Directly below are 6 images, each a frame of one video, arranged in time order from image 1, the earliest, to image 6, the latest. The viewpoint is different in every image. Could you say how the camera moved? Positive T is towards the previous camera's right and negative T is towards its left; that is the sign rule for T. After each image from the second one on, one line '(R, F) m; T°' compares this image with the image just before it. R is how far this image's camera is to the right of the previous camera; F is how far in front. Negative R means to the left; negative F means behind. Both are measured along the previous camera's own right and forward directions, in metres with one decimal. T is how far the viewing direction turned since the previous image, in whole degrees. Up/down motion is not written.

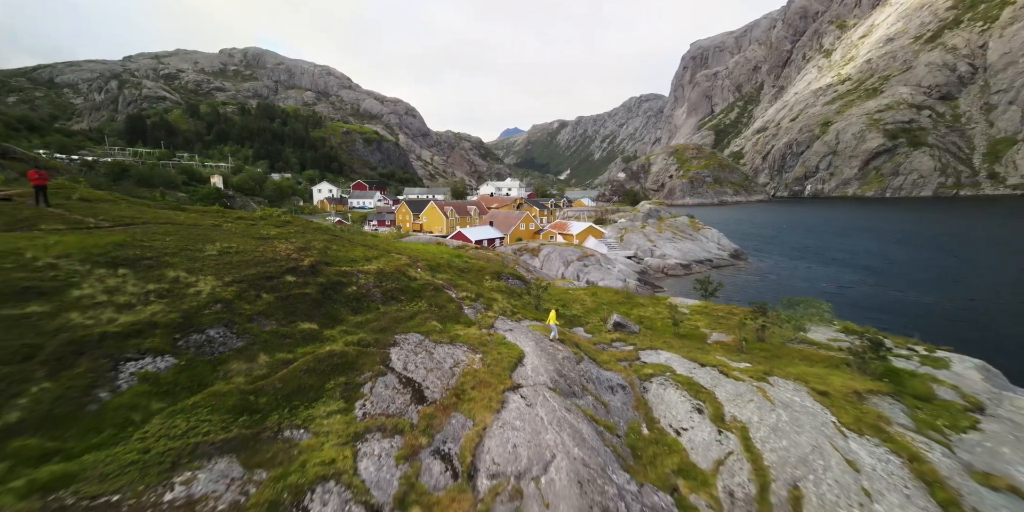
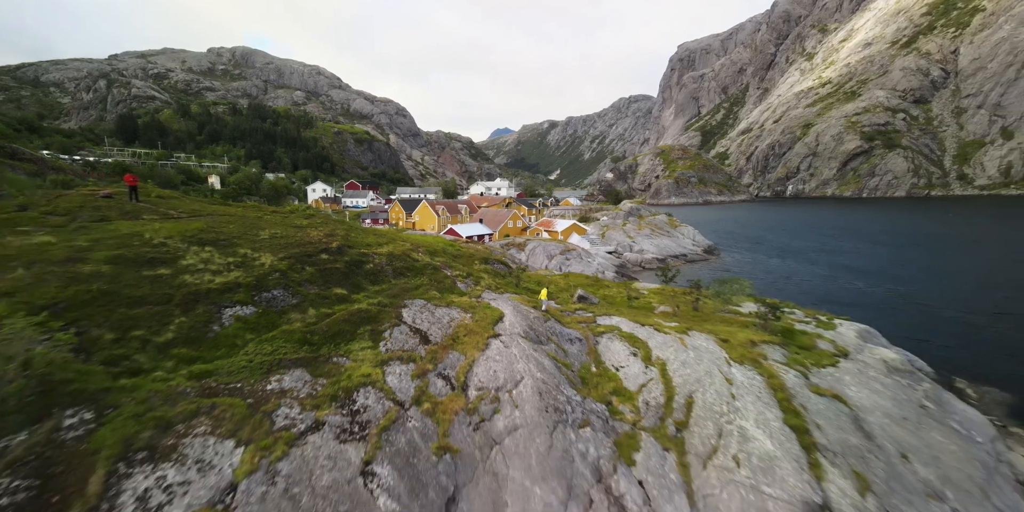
(+0.6, -5.0) m; +1°
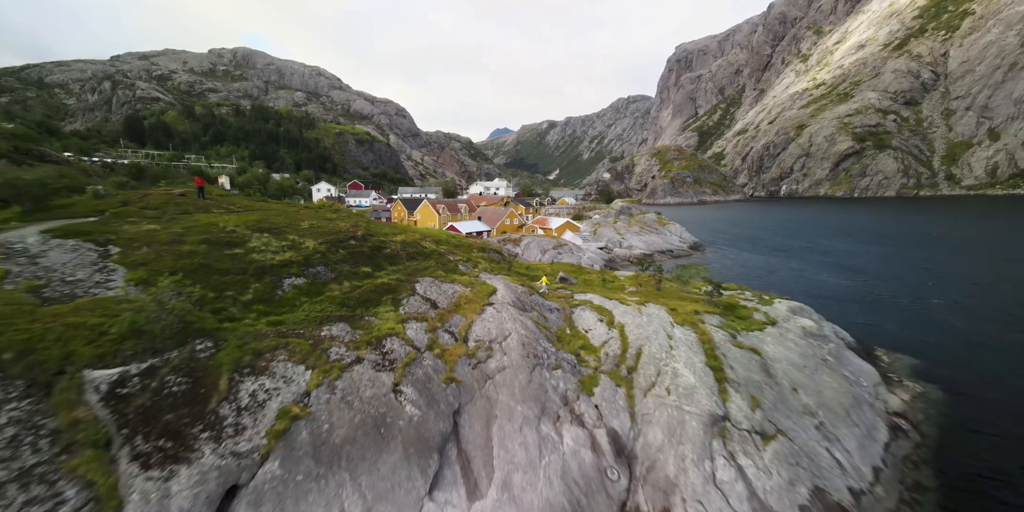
(+0.5, -5.0) m; 0°
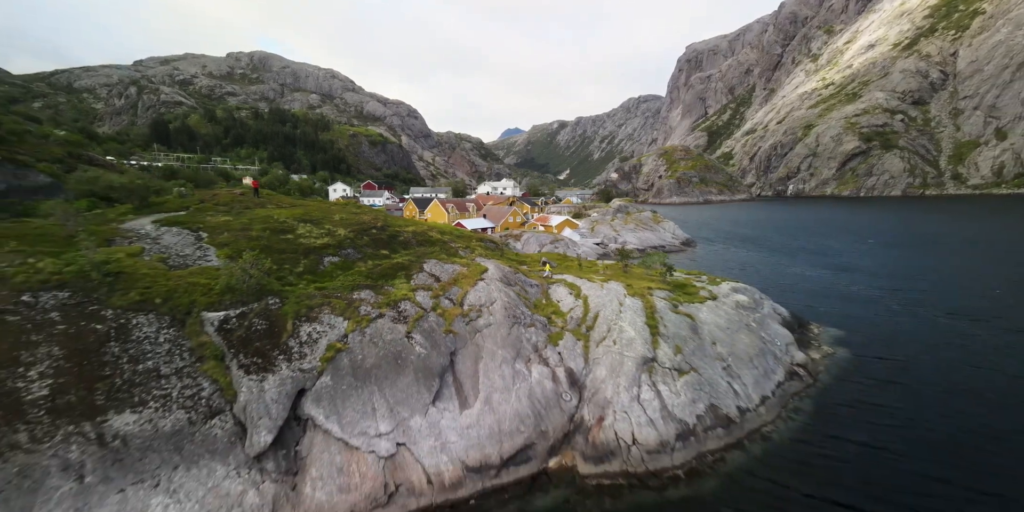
(+1.7, -6.3) m; -1°
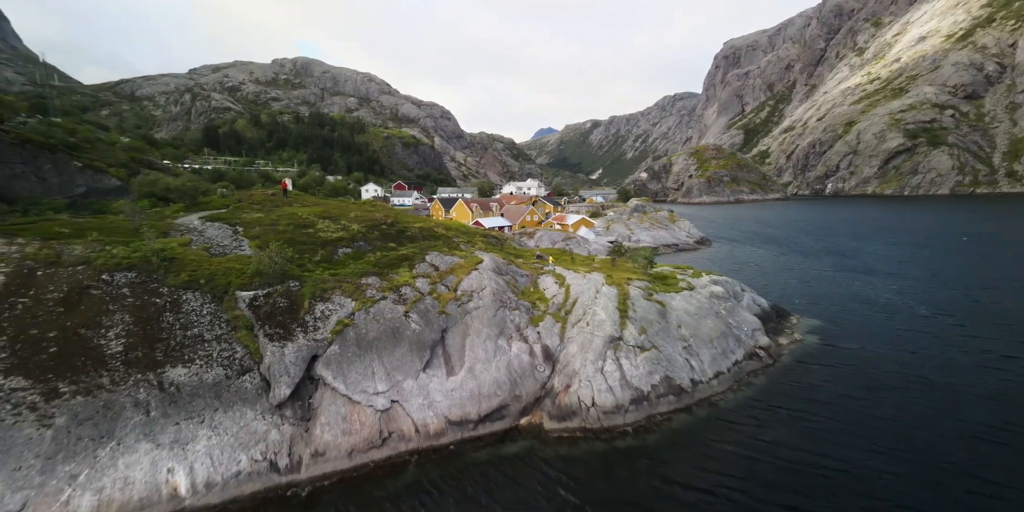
(+2.9, -3.4) m; -3°
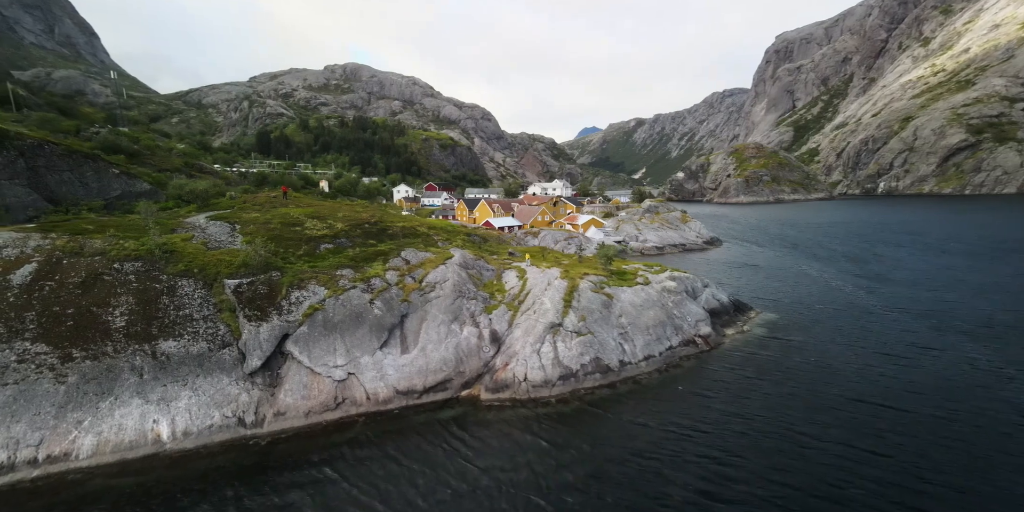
(+5.8, -2.8) m; -3°
